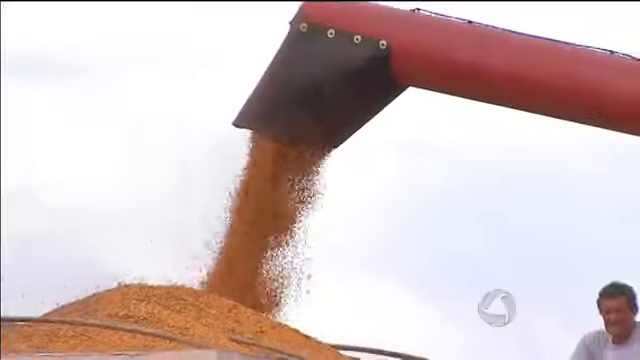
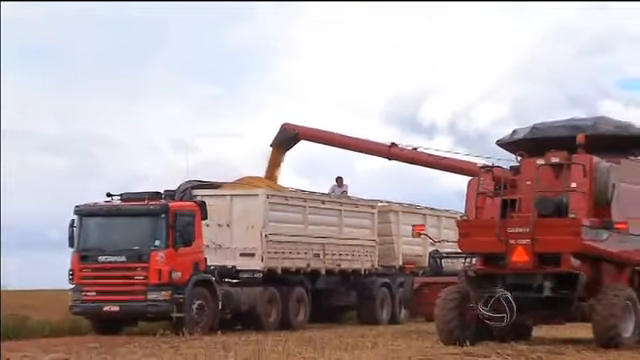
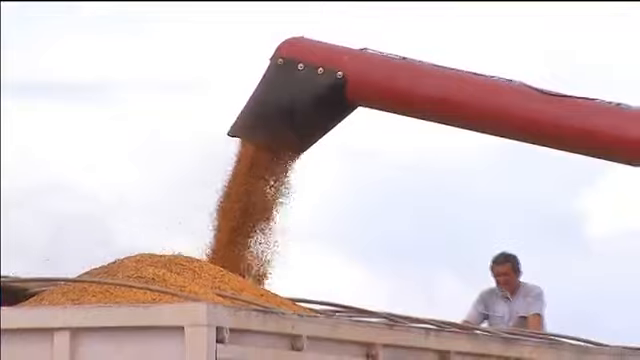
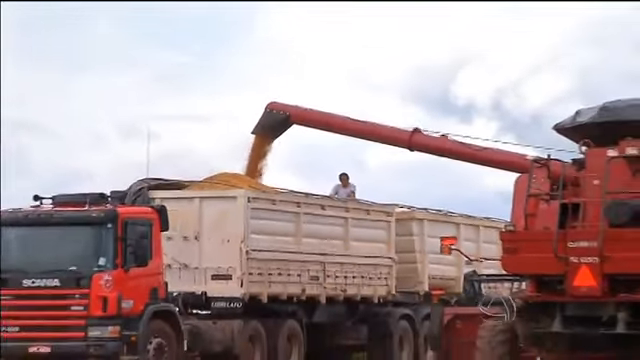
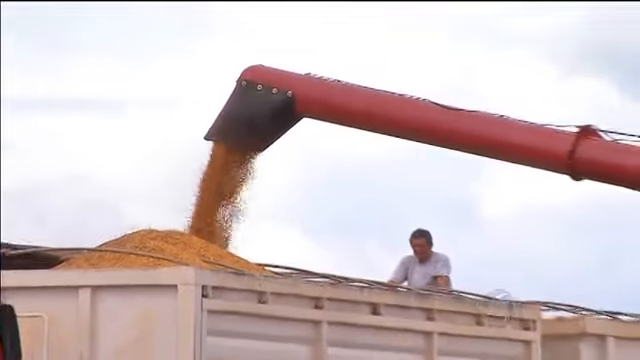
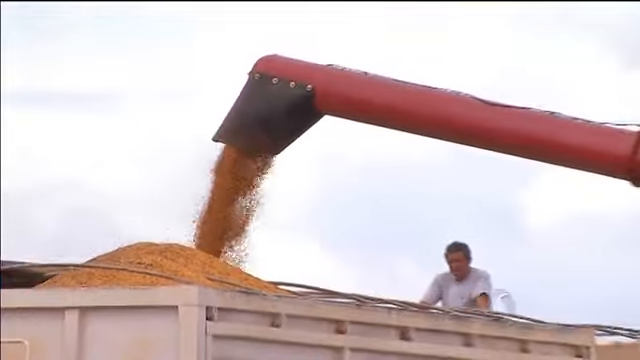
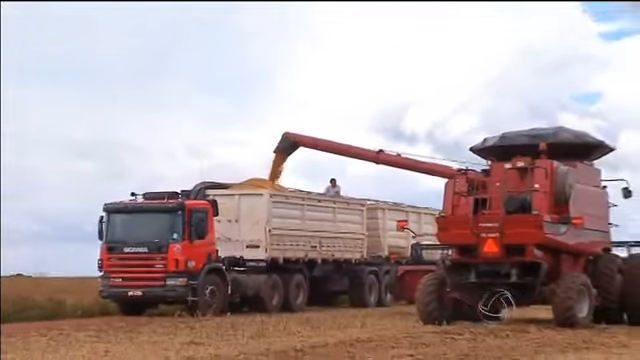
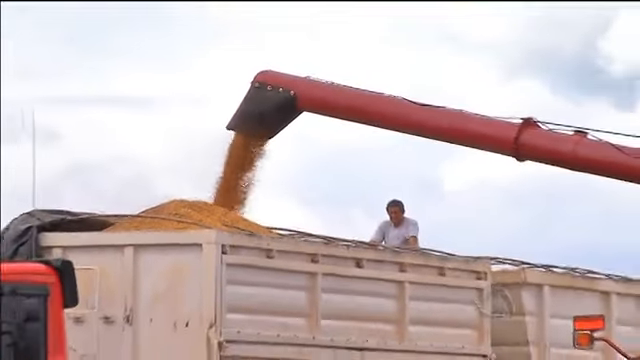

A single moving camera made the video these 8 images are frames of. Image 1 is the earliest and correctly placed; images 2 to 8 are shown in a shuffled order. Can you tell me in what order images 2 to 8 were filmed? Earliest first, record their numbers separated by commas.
3, 6, 5, 8, 4, 2, 7
